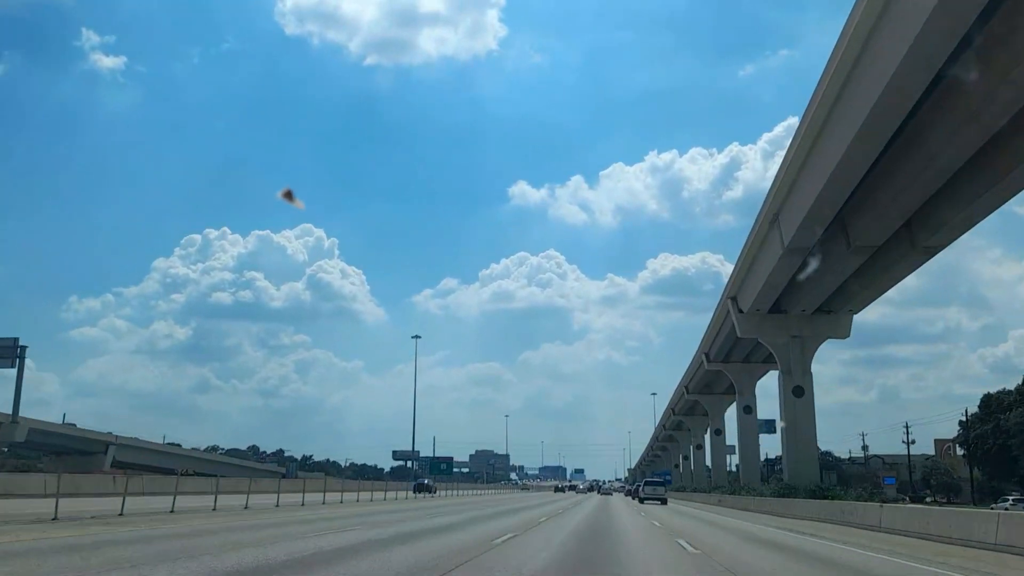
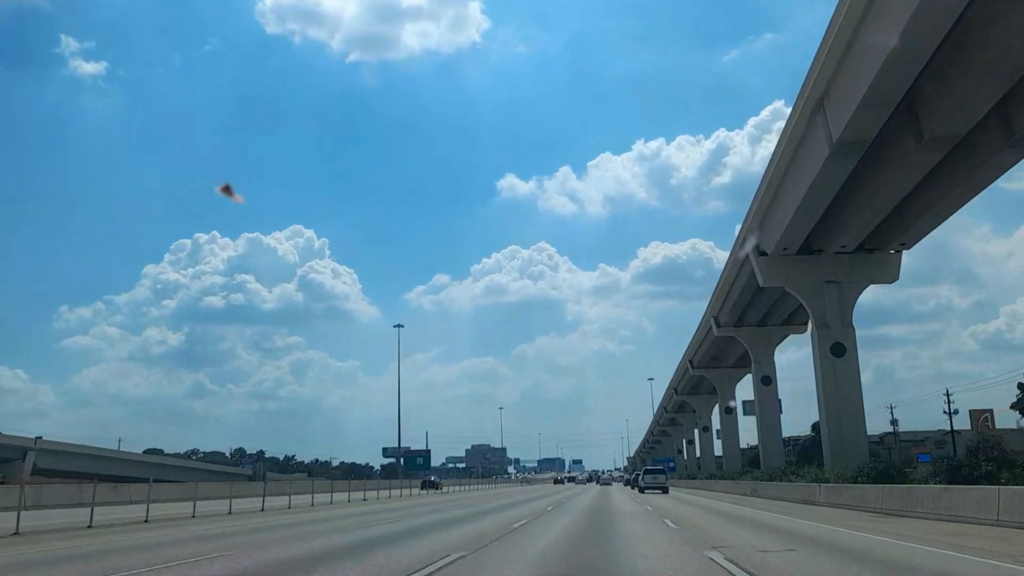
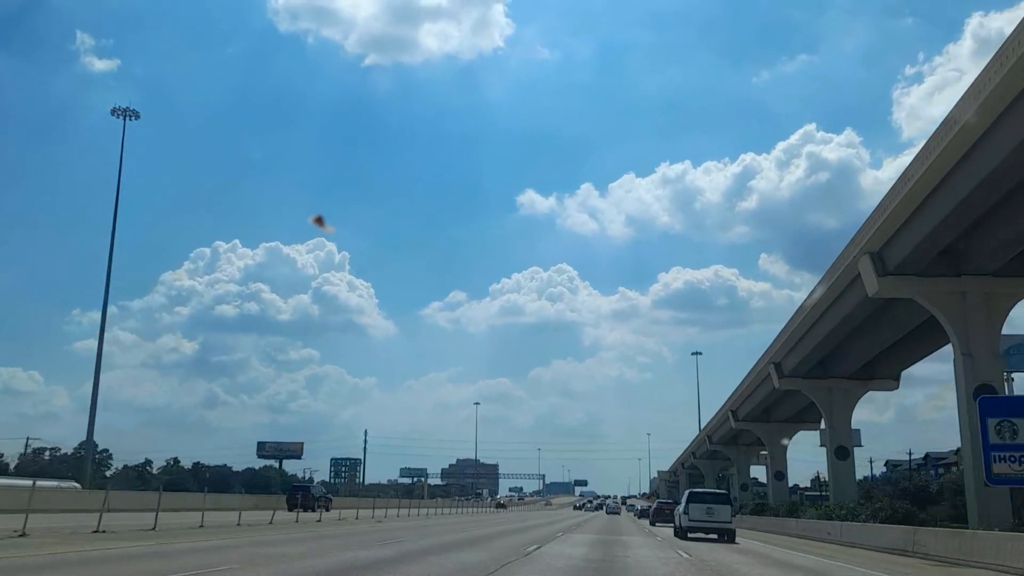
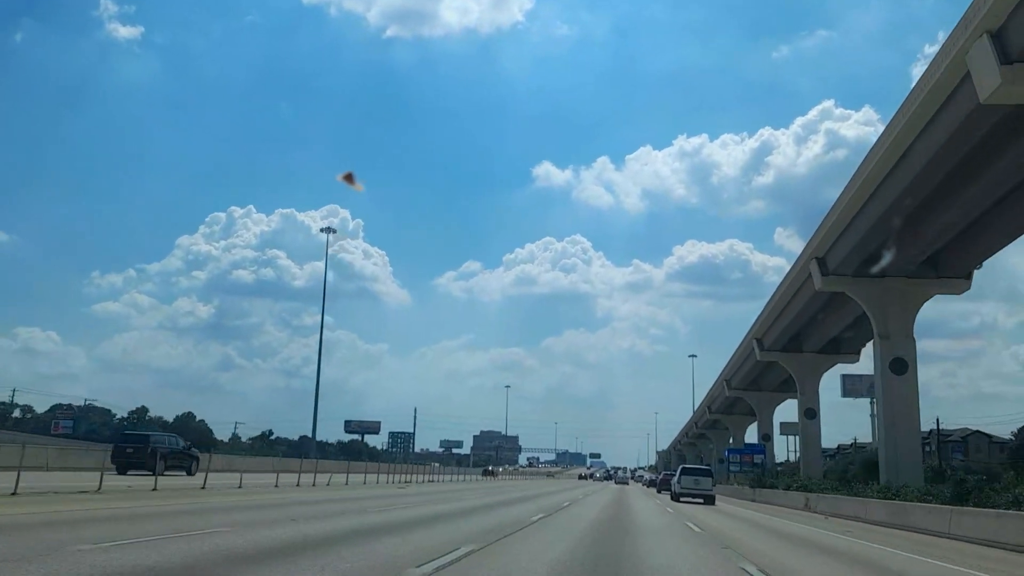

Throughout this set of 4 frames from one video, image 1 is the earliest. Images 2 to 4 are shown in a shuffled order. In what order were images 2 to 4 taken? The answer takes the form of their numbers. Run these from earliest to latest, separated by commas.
2, 4, 3
